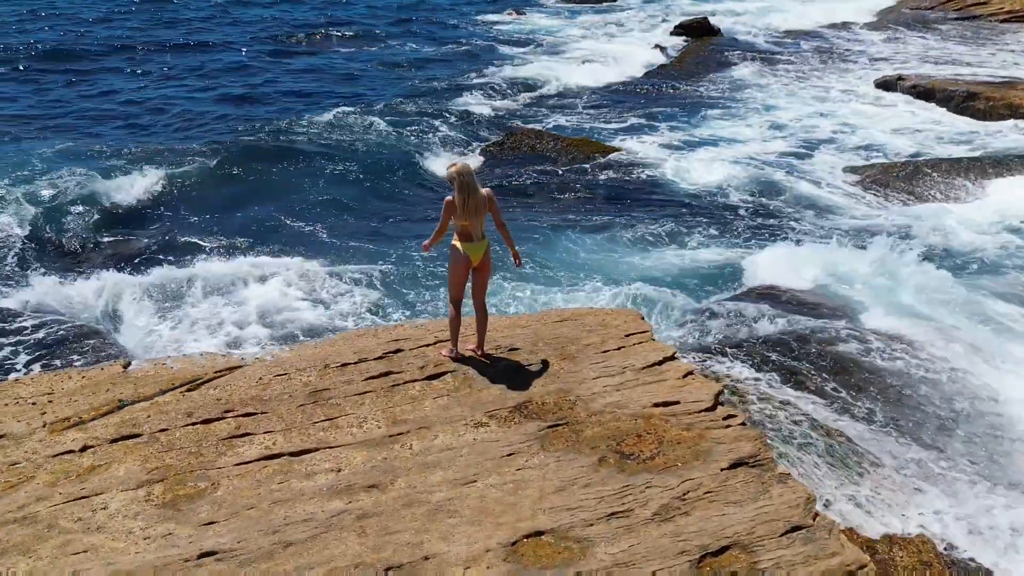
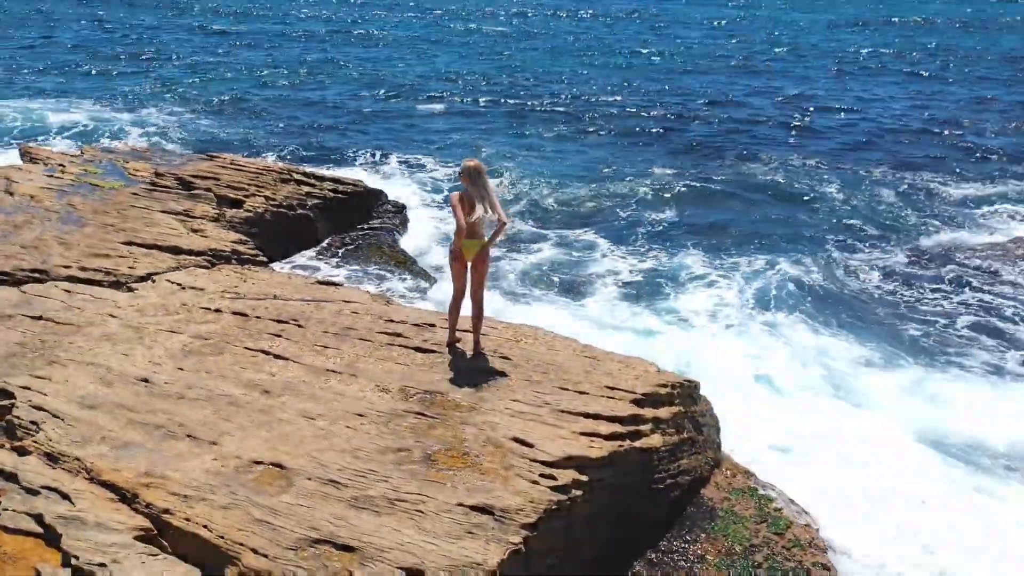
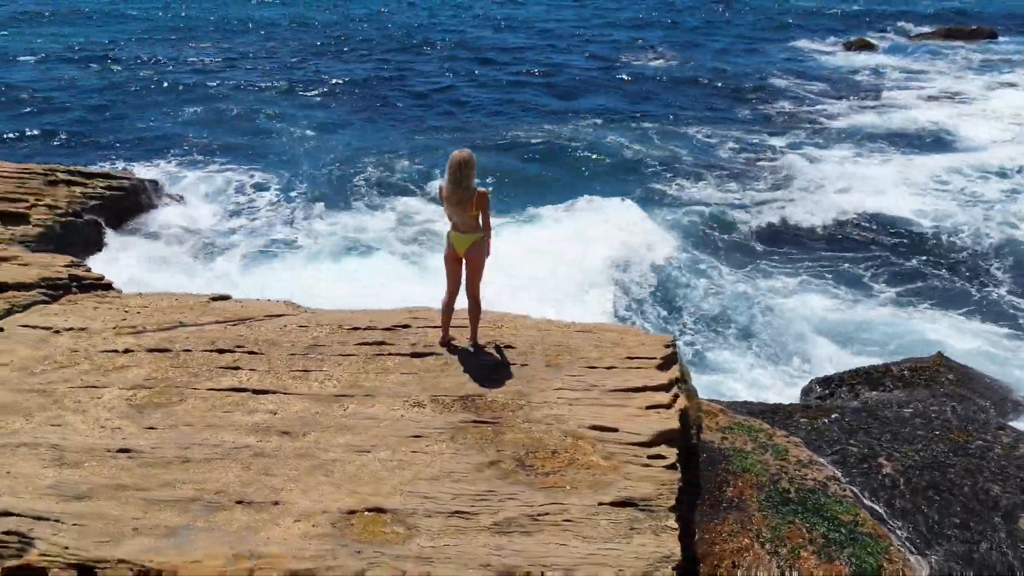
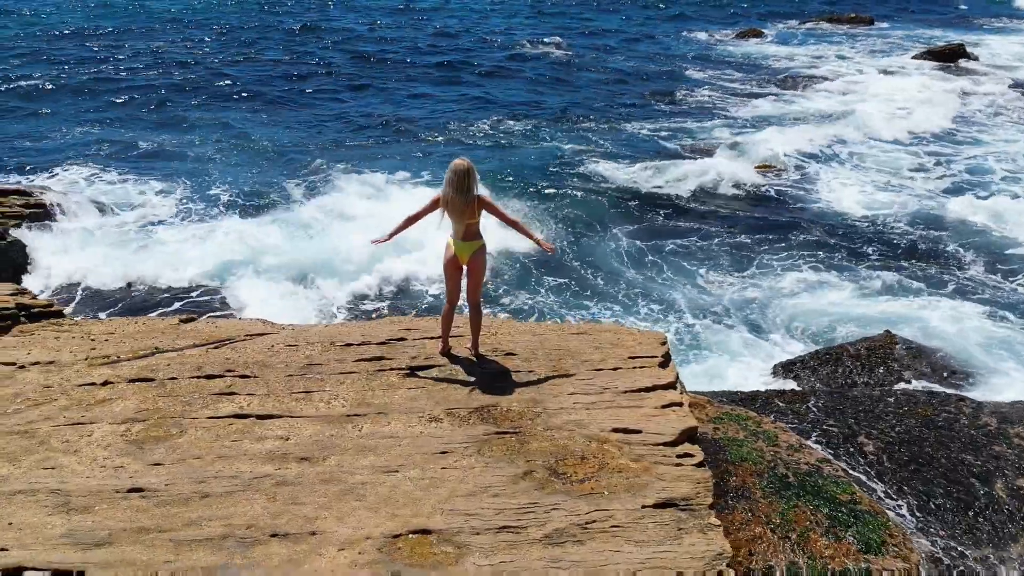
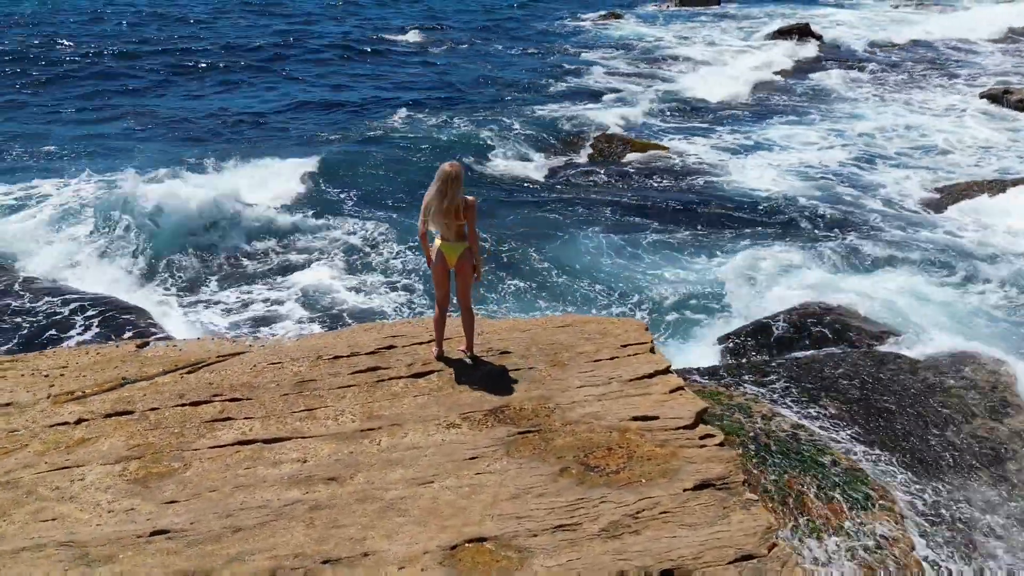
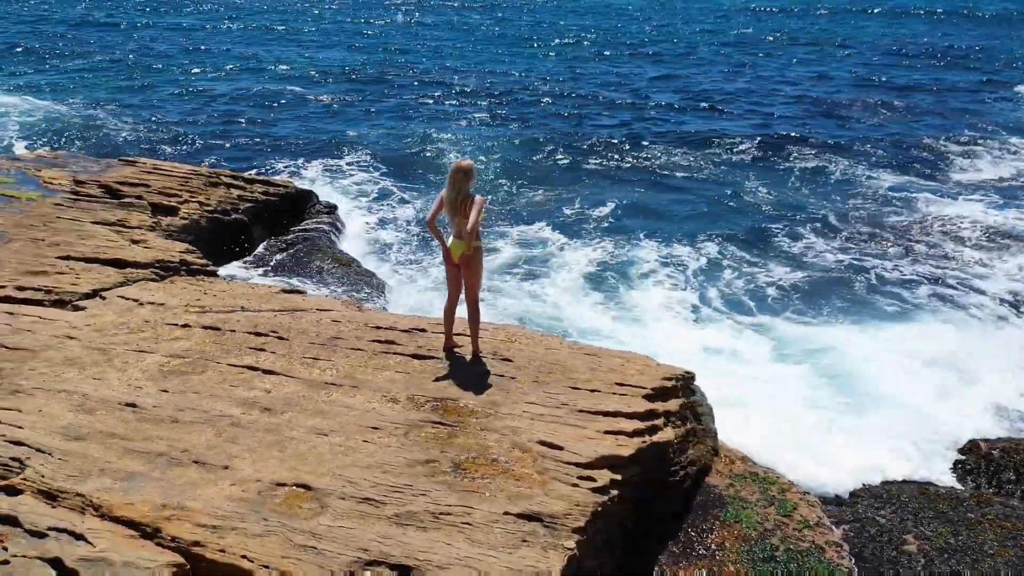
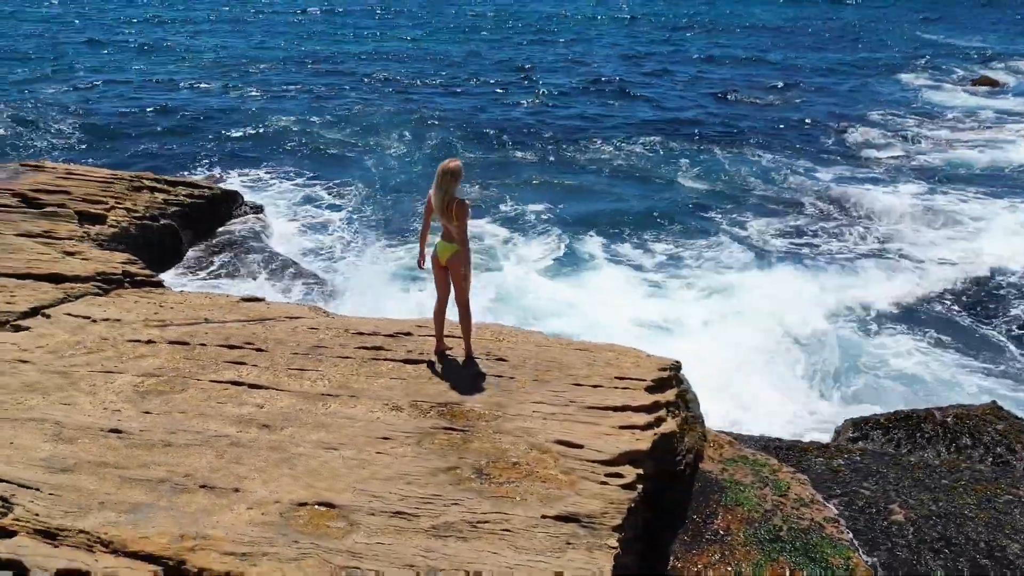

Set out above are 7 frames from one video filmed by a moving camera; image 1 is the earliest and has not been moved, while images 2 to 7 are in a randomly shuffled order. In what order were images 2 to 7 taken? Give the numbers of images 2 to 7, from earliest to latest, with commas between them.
5, 4, 3, 7, 6, 2
